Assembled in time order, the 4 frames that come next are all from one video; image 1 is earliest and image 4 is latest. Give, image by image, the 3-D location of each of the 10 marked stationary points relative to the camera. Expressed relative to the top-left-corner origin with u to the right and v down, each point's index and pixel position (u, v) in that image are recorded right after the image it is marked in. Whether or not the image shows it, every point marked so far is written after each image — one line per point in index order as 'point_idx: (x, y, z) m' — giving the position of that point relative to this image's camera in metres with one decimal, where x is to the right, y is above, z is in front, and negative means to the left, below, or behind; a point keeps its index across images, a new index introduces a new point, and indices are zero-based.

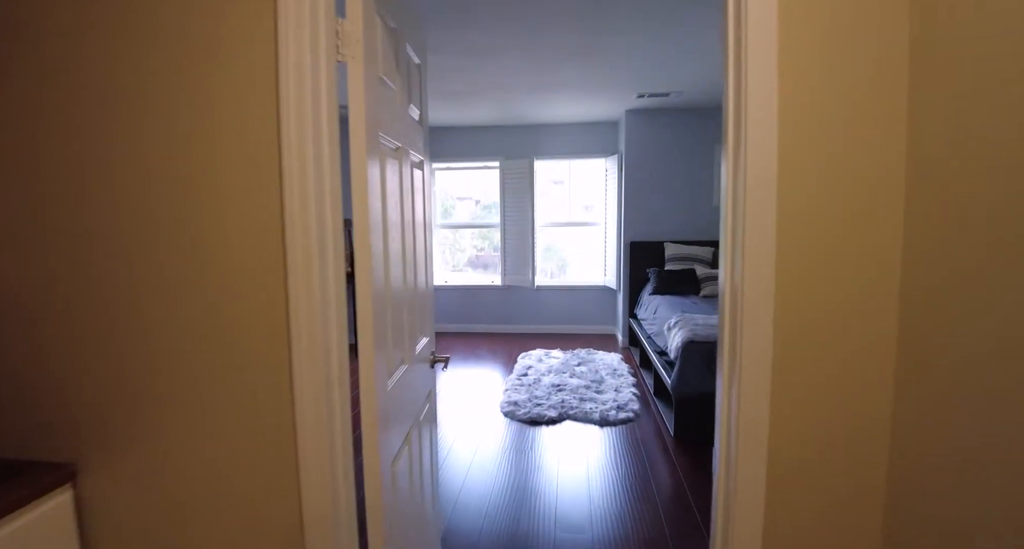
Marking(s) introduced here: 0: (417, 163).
0: (-0.3, +0.4, +1.5) m
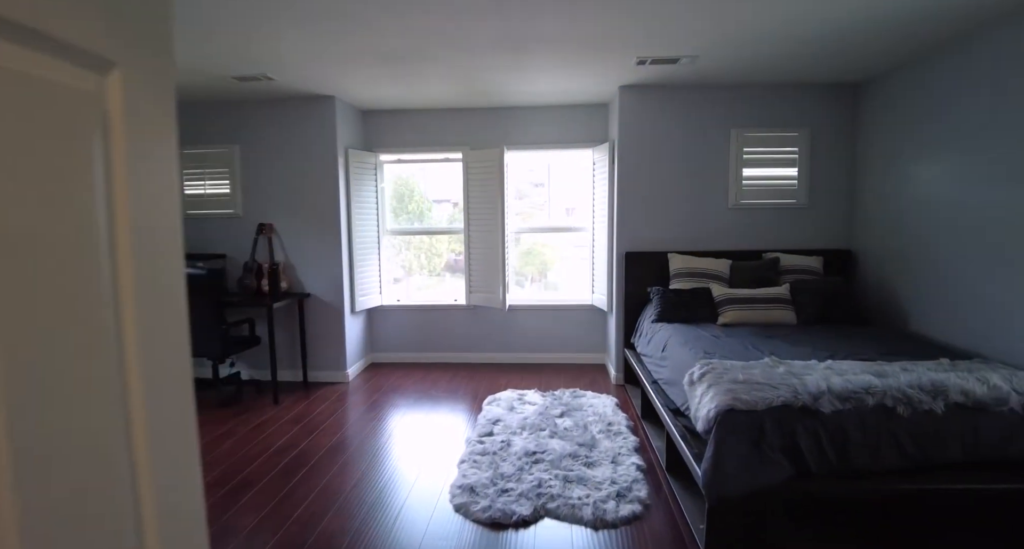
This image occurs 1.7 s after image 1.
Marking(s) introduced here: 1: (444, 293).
0: (-0.5, +0.2, +0.5) m
1: (-0.6, -0.2, +4.4) m
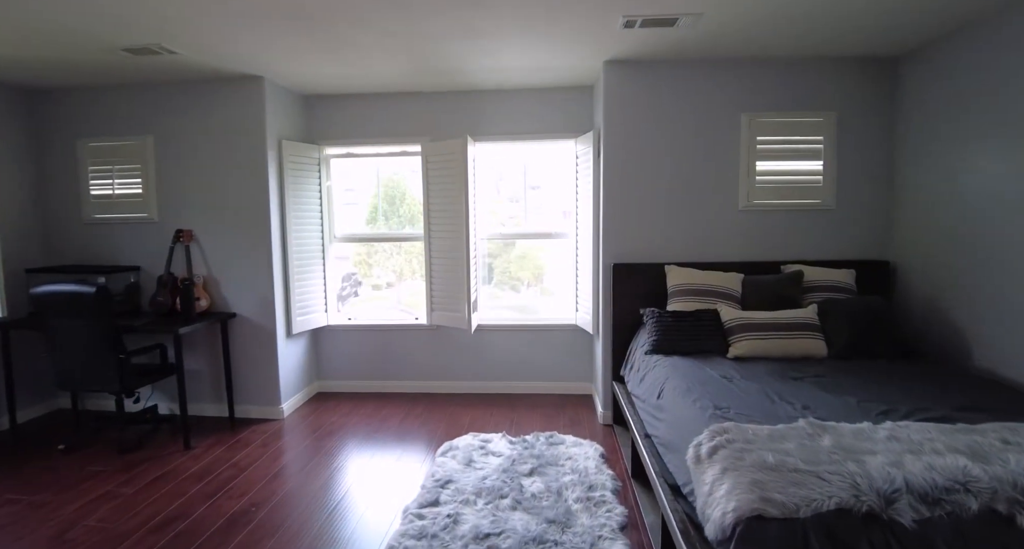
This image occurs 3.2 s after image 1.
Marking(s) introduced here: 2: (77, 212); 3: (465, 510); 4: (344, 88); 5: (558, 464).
0: (-0.7, +0.1, -0.1) m
1: (-0.9, -0.3, +3.8) m
2: (-3.1, +0.4, +3.2) m
3: (-0.2, -1.1, +2.2) m
4: (-1.2, +1.4, +3.4) m
5: (+0.3, -1.1, +2.5) m
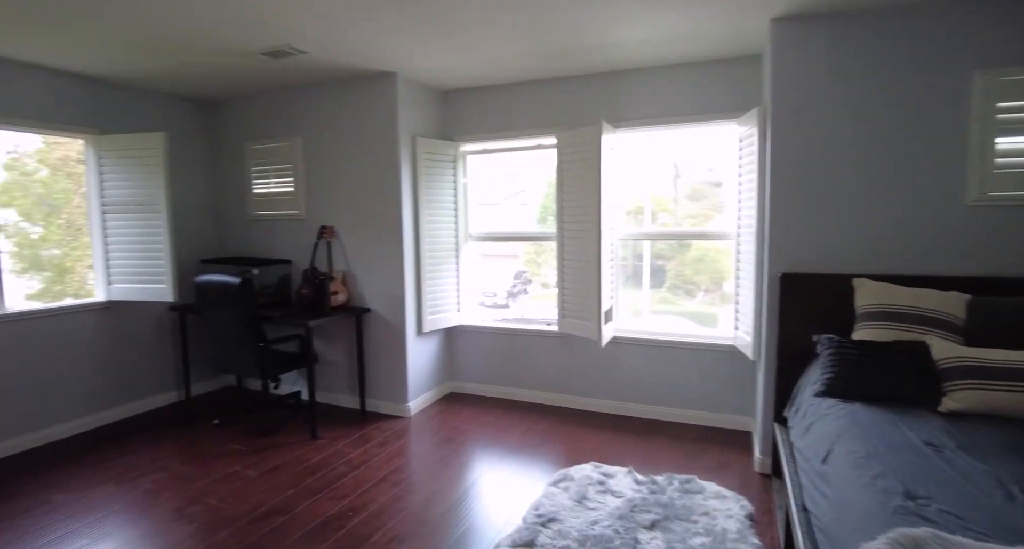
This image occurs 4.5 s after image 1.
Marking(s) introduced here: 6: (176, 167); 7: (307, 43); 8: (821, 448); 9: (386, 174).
0: (-0.8, +0.1, -0.3) m
1: (+0.2, -0.3, +3.5) m
2: (-2.1, +0.5, +3.5) m
3: (+0.3, -1.1, +1.8) m
4: (-0.2, +1.4, +3.2) m
5: (+0.8, -1.1, +2.0) m
6: (-2.5, +0.8, +3.4) m
7: (-1.1, +1.3, +2.5) m
8: (+1.2, -0.6, +1.6) m
9: (-0.9, +0.7, +3.1) m
